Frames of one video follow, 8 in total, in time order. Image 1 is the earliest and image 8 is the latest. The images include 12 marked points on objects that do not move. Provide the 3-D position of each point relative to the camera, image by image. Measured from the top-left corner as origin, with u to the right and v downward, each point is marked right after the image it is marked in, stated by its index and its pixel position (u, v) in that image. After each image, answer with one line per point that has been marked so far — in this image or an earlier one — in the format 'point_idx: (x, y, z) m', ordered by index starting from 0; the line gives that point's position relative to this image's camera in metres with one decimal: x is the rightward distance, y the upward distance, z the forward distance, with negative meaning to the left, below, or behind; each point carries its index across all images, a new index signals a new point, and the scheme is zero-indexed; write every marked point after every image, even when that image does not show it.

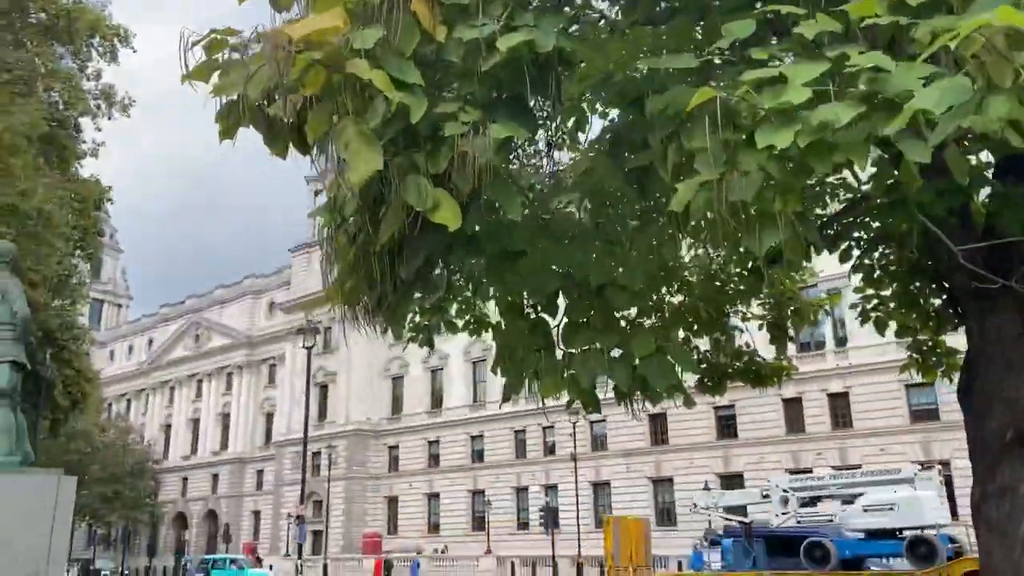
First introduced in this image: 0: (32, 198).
0: (-10.6, +1.8, +17.8) m
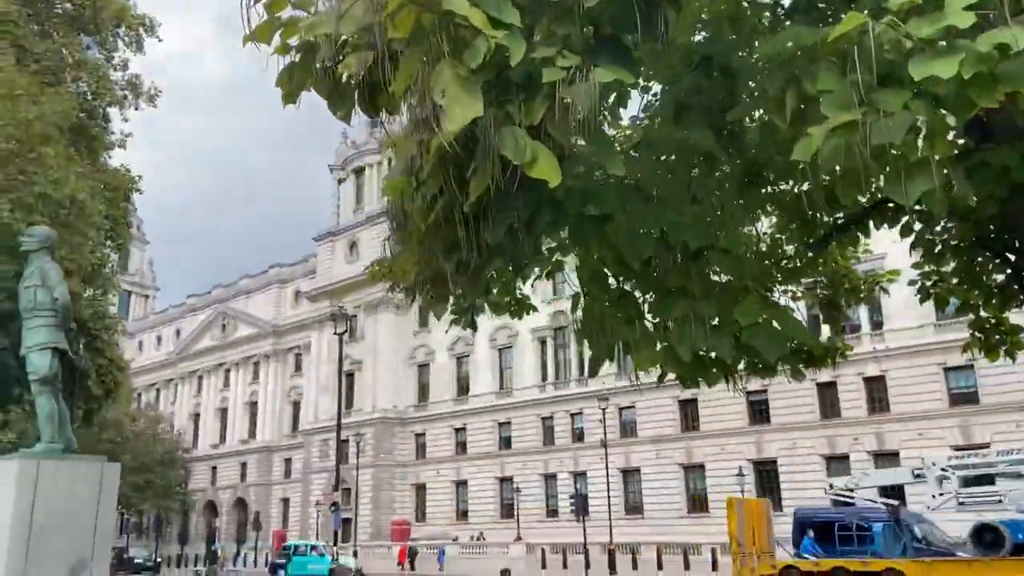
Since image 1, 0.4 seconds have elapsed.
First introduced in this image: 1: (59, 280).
0: (-9.9, +2.0, +17.8) m
1: (-5.1, +0.1, +9.4) m
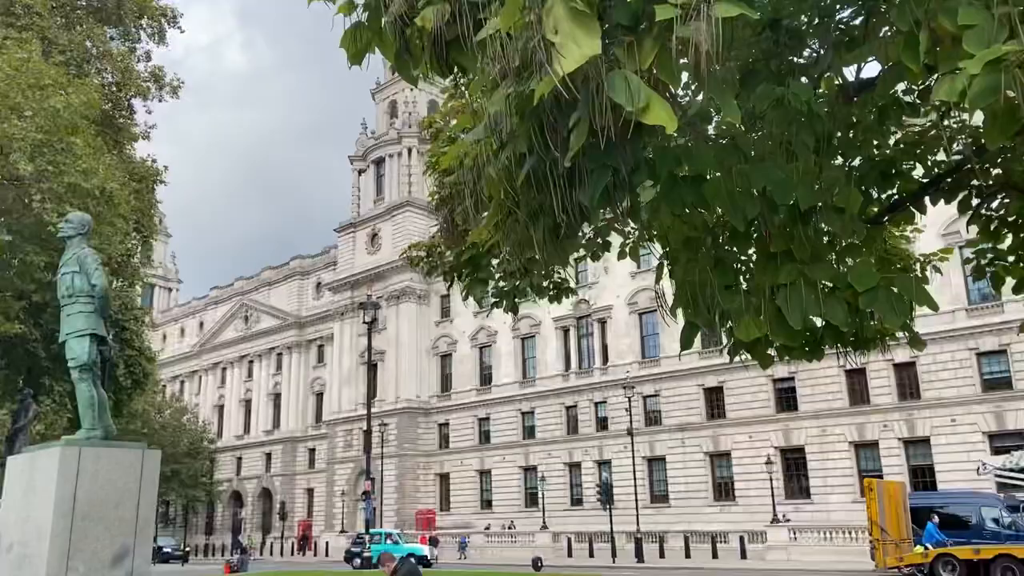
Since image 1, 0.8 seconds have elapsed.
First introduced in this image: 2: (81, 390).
0: (-9.3, +2.2, +17.8) m
1: (-4.6, +0.2, +9.4) m
2: (-4.8, -1.1, +9.2) m
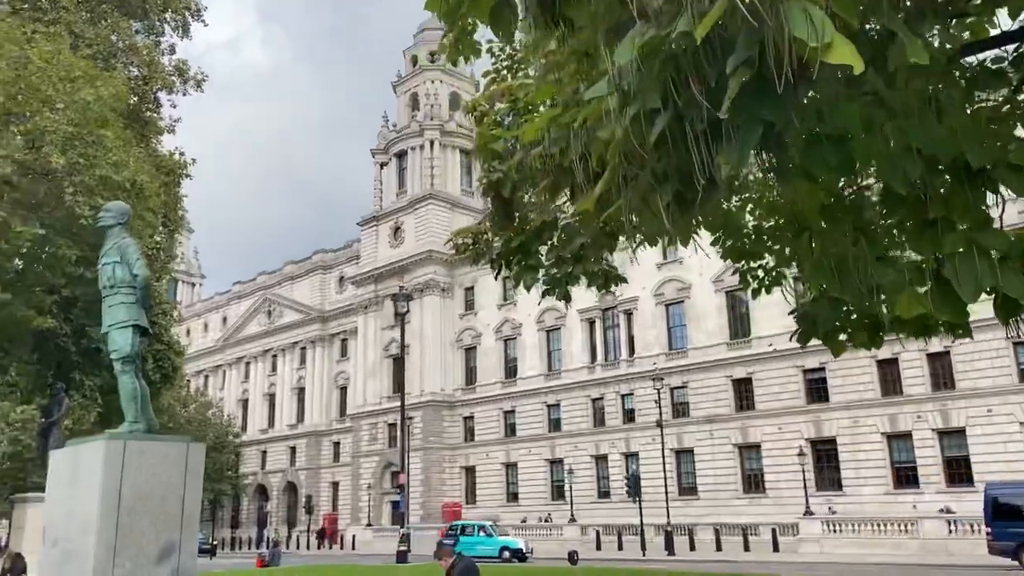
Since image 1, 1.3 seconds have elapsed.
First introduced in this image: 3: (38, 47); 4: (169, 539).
0: (-8.5, +2.4, +17.7) m
1: (-4.1, +0.3, +9.2) m
2: (-4.2, -1.0, +9.1) m
3: (-9.8, +5.0, +17.3) m
4: (-3.5, -2.6, +8.6) m
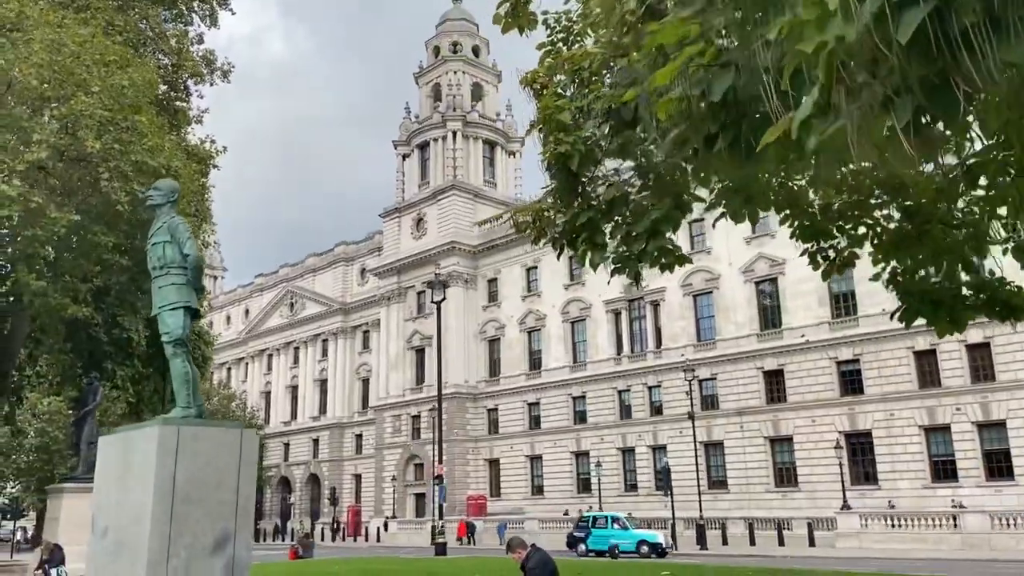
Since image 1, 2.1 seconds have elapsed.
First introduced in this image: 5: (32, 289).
0: (-7.7, +2.6, +17.4) m
1: (-3.4, +0.6, +8.8) m
2: (-3.5, -0.8, +8.7) m
3: (-9.0, +5.2, +17.0) m
4: (-2.8, -2.4, +8.3) m
5: (-9.7, 0.0, +16.9) m
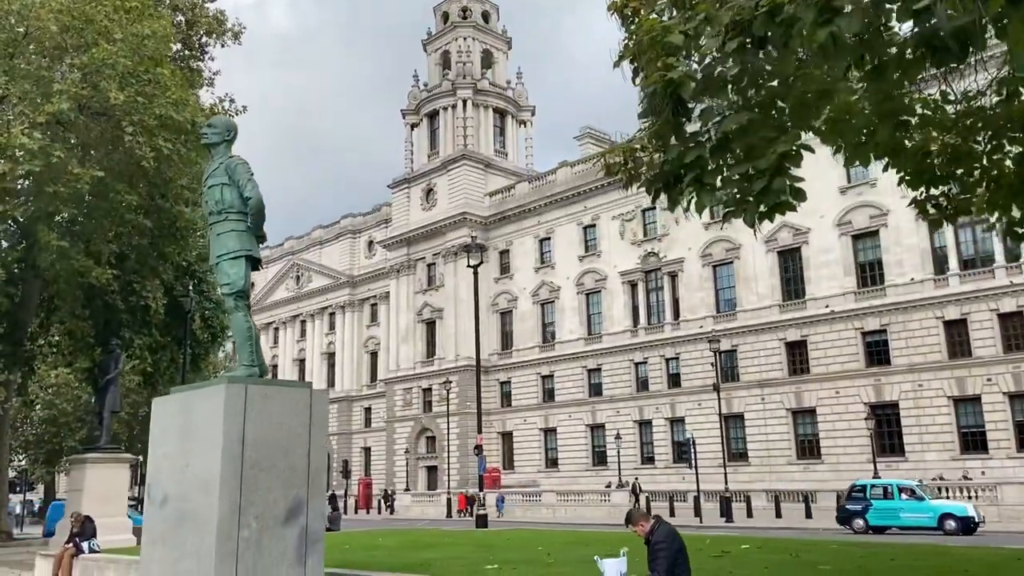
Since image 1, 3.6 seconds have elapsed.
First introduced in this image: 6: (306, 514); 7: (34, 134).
0: (-6.8, +3.4, +16.5) m
1: (-2.5, +1.1, +8.0) m
2: (-2.6, -0.3, +7.9) m
3: (-8.1, +6.0, +16.1) m
4: (-1.9, -1.9, +7.5) m
5: (-8.8, +0.7, +16.1) m
6: (-1.9, -2.0, +7.5) m
7: (-8.3, +2.7, +14.6) m
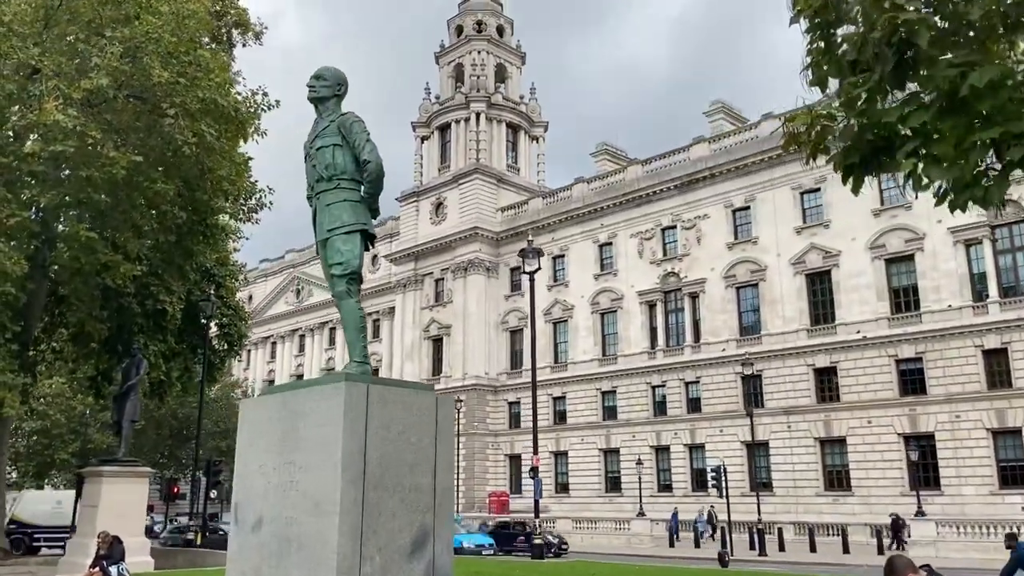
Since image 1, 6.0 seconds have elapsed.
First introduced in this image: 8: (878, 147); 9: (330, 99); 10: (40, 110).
0: (-5.5, +3.4, +15.2) m
1: (-1.1, +1.2, +6.6) m
2: (-1.3, -0.2, +6.6) m
3: (-6.7, +6.0, +14.8) m
4: (-0.6, -1.7, +6.1) m
5: (-7.5, +0.8, +14.6) m
6: (-0.6, -1.9, +6.1) m
7: (-7.0, +2.8, +13.3) m
8: (+2.9, +1.1, +6.6) m
9: (-1.5, +1.6, +6.9) m
10: (-7.7, +2.9, +13.6) m
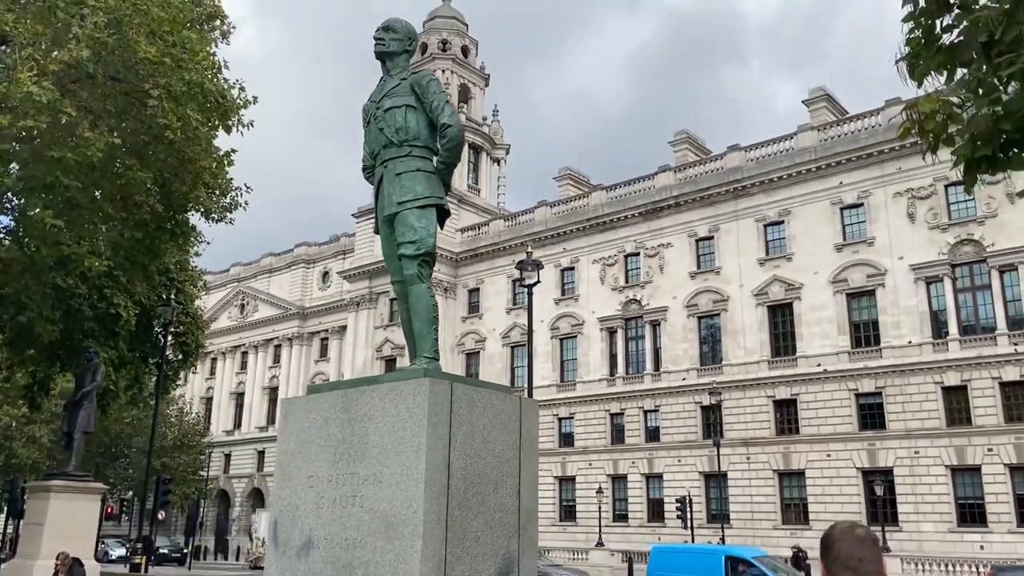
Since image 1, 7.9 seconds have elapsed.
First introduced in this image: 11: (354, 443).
0: (-5.3, +3.4, +14.1) m
1: (-0.4, +1.3, +5.8) m
2: (-0.6, 0.0, +5.6) m
3: (-6.4, +6.1, +13.7) m
4: (0.0, -1.6, +5.2) m
5: (-7.4, +0.9, +13.3) m
6: (0.0, -1.8, +5.2) m
7: (-6.7, +2.9, +12.0) m
8: (+3.6, +1.0, +6.0) m
9: (-0.8, +1.7, +6.0) m
10: (-7.4, +3.0, +12.3) m
11: (-1.0, -0.9, +5.2) m
